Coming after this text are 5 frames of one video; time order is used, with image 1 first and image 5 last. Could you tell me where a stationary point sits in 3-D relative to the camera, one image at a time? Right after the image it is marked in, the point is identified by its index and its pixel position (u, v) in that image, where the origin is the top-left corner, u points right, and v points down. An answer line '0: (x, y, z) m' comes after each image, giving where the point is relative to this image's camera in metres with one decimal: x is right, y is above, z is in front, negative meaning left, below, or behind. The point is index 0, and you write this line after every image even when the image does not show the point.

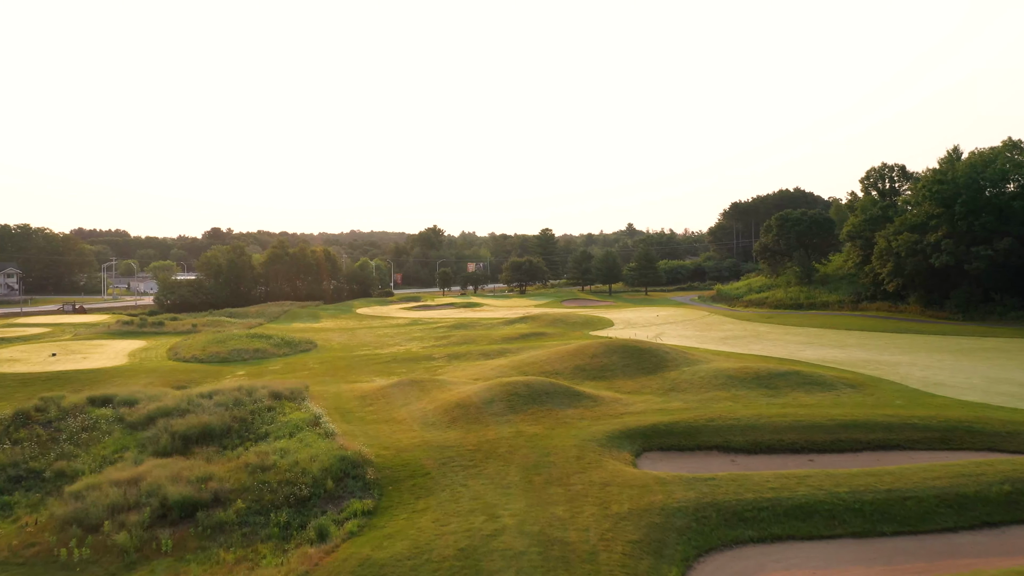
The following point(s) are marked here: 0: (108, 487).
0: (-6.8, -3.4, +13.5) m
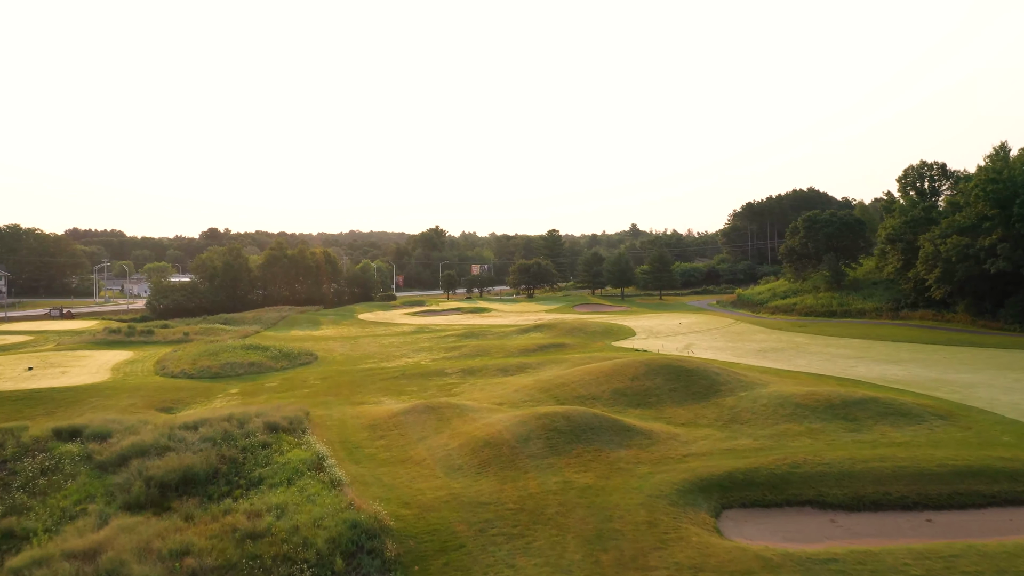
0: (-6.1, -3.7, +10.7) m
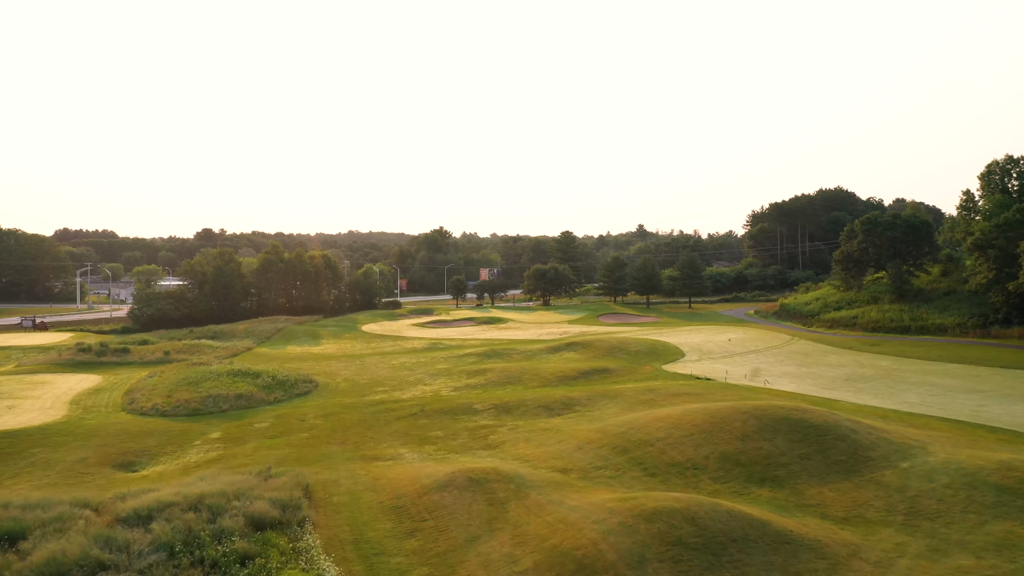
0: (-4.8, -4.2, +5.6) m
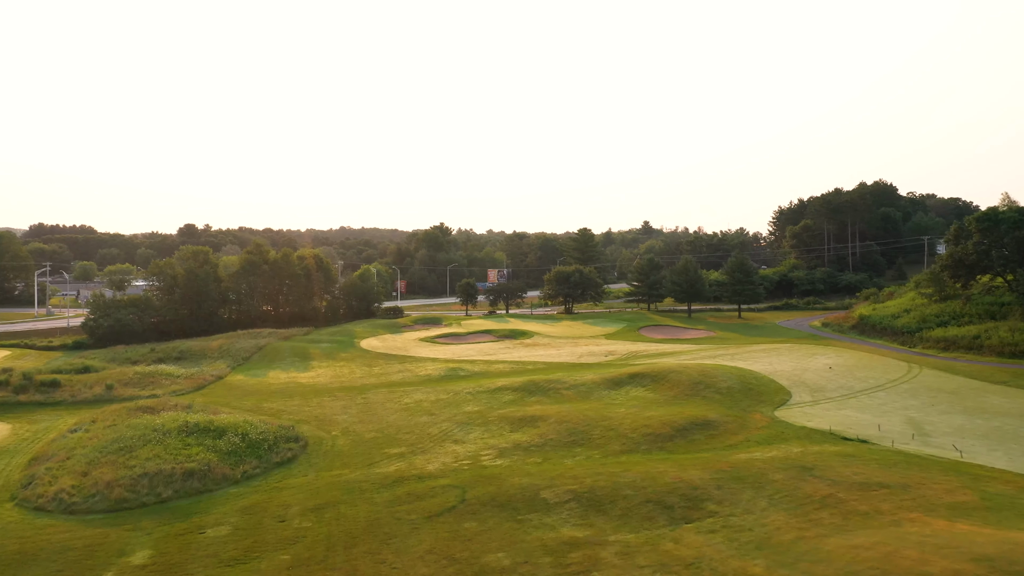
0: (-2.8, -4.8, -2.6) m
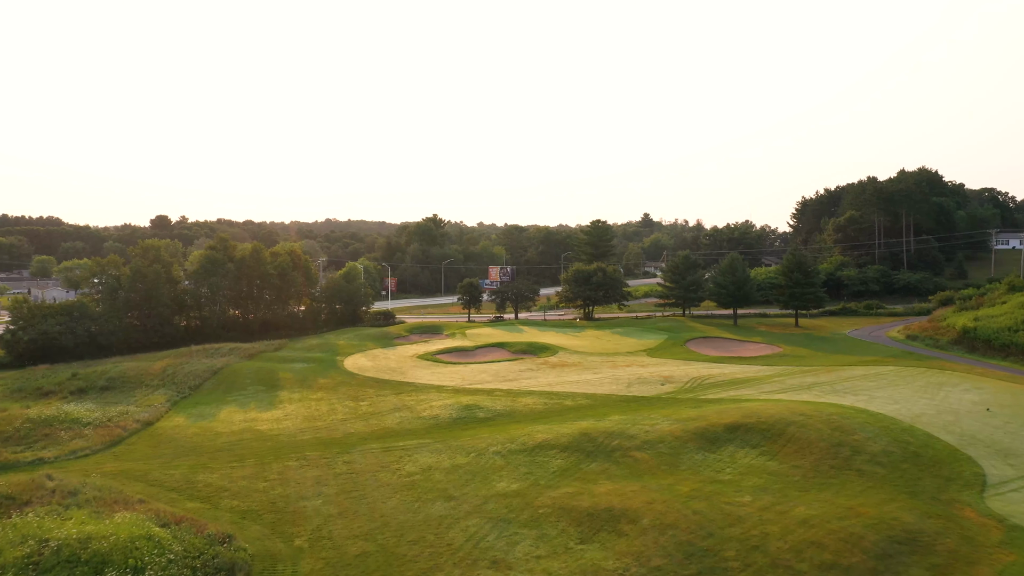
0: (-1.2, -5.5, -10.9) m
